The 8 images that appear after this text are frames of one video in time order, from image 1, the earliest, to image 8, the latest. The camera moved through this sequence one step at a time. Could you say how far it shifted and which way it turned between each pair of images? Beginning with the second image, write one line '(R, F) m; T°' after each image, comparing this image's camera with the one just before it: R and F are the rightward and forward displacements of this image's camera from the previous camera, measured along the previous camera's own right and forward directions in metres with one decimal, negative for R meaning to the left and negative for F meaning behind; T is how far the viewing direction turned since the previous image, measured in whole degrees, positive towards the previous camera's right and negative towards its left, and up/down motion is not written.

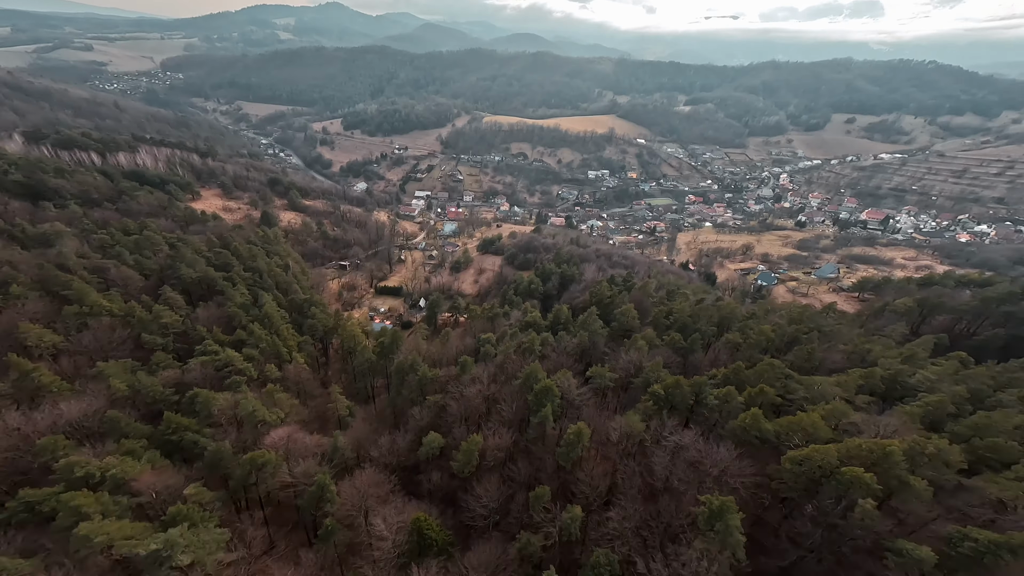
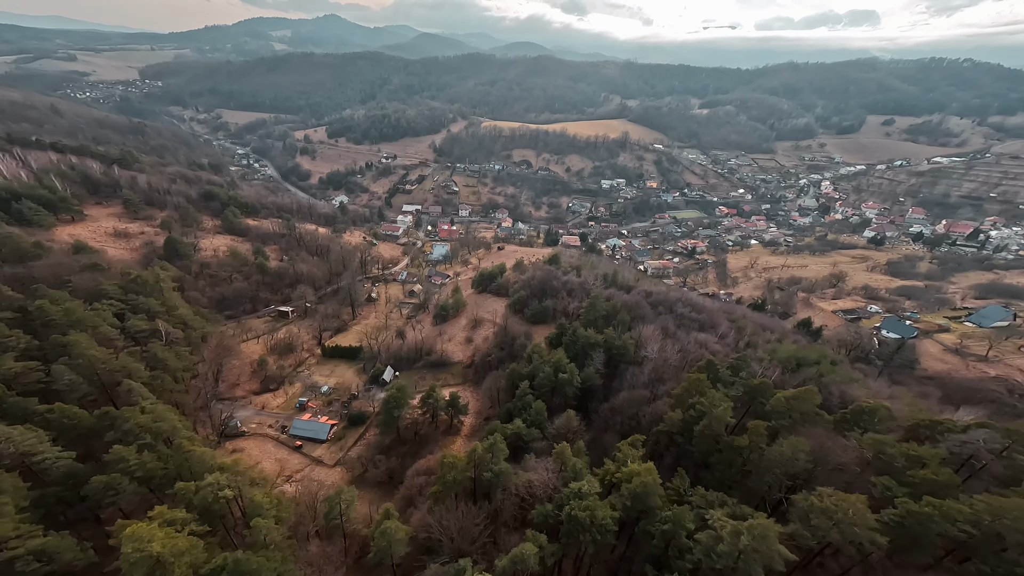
(-1.1, +20.4) m; 0°
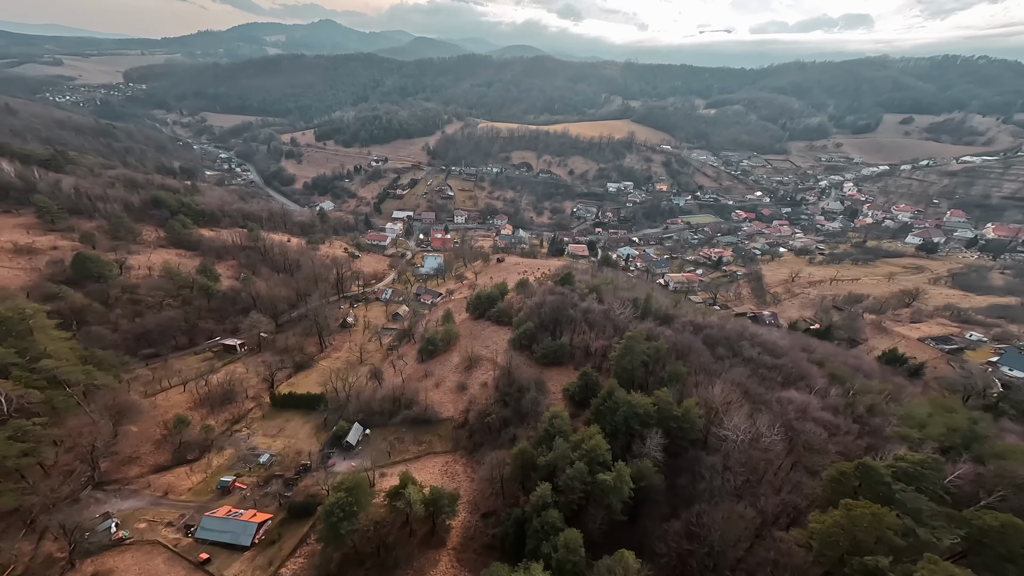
(-0.7, +10.2) m; 0°
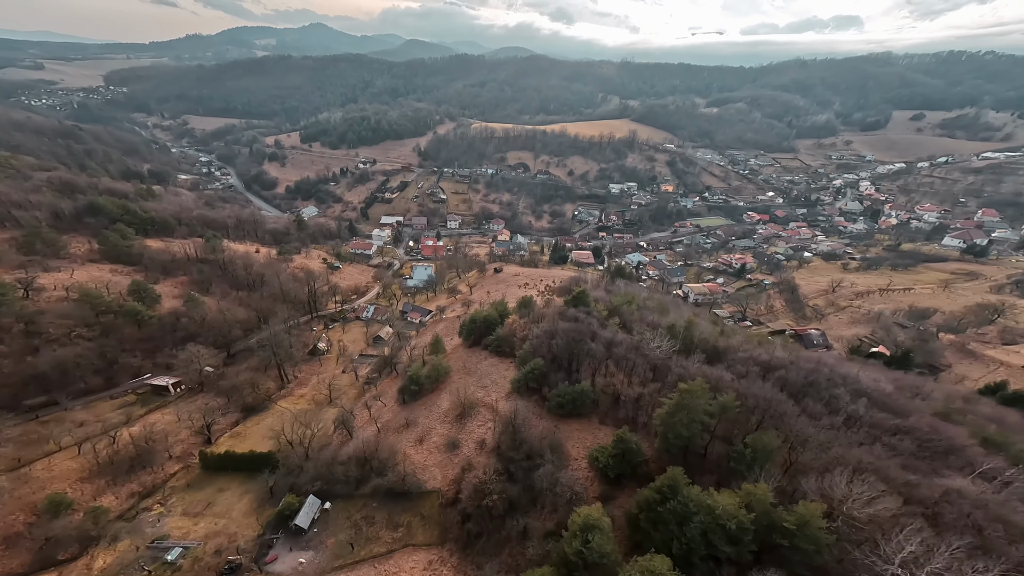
(-0.5, +8.1) m; +1°
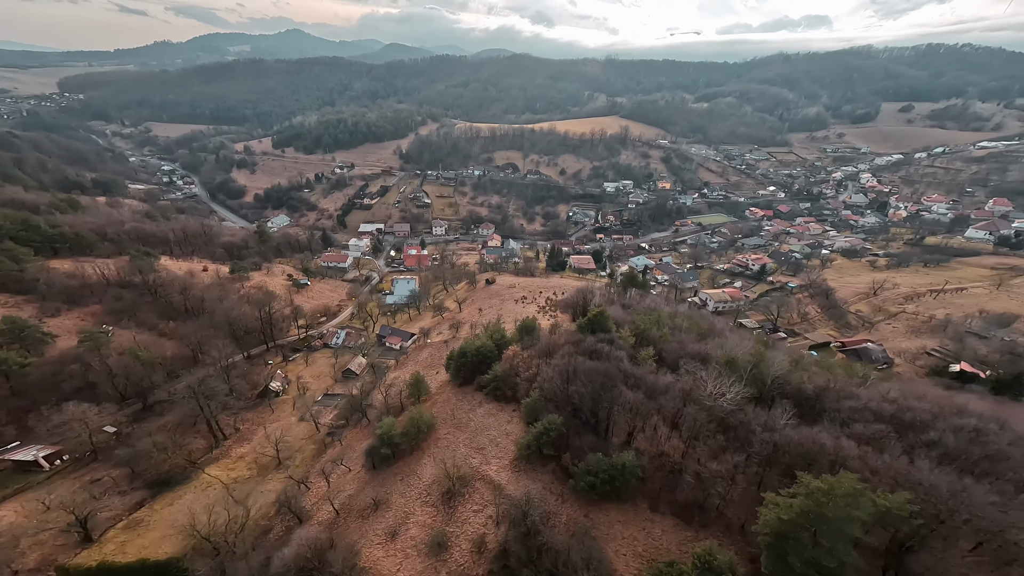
(-0.7, +8.0) m; +2°
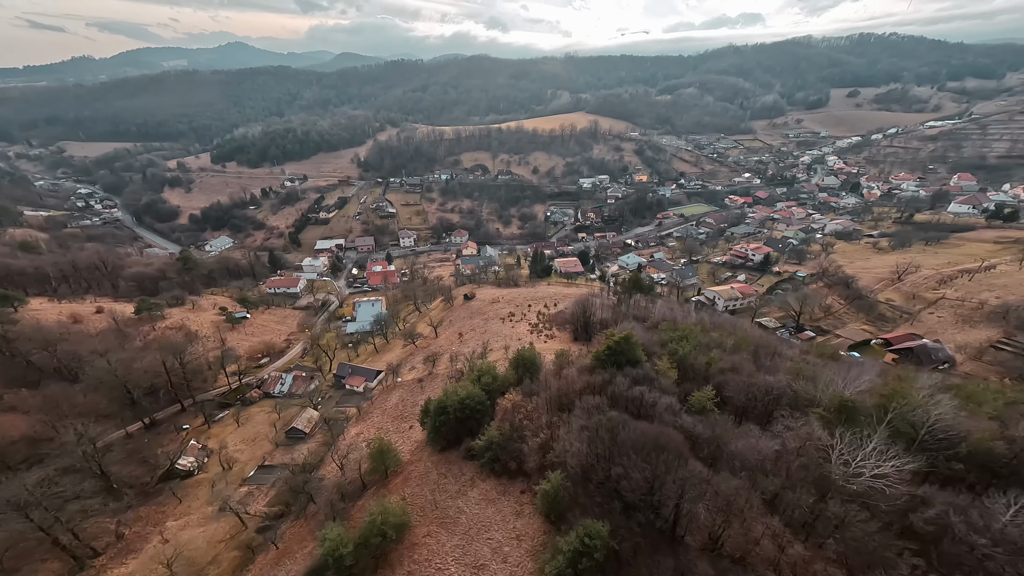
(-1.0, +8.1) m; +4°
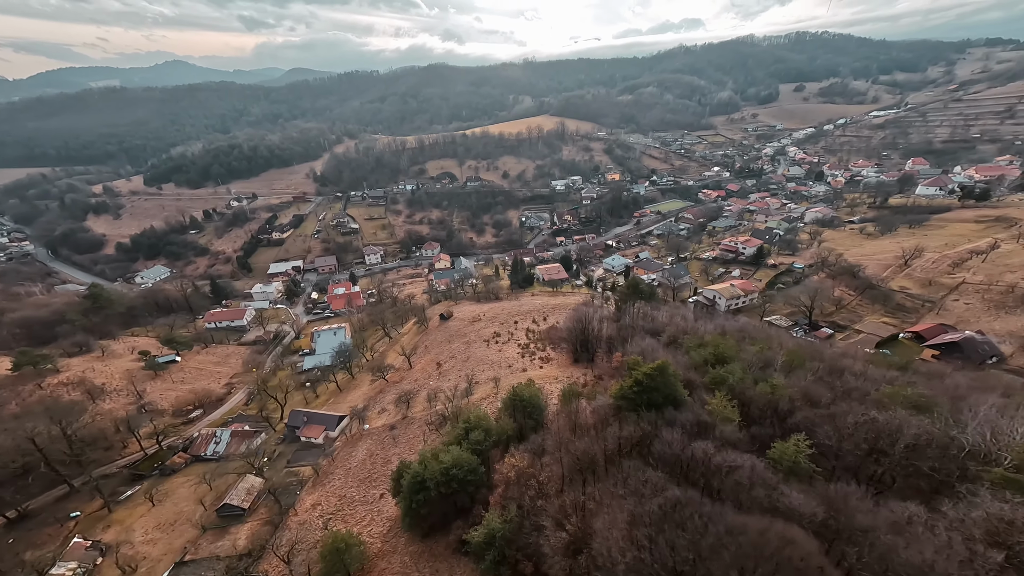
(-0.8, +5.9) m; +4°
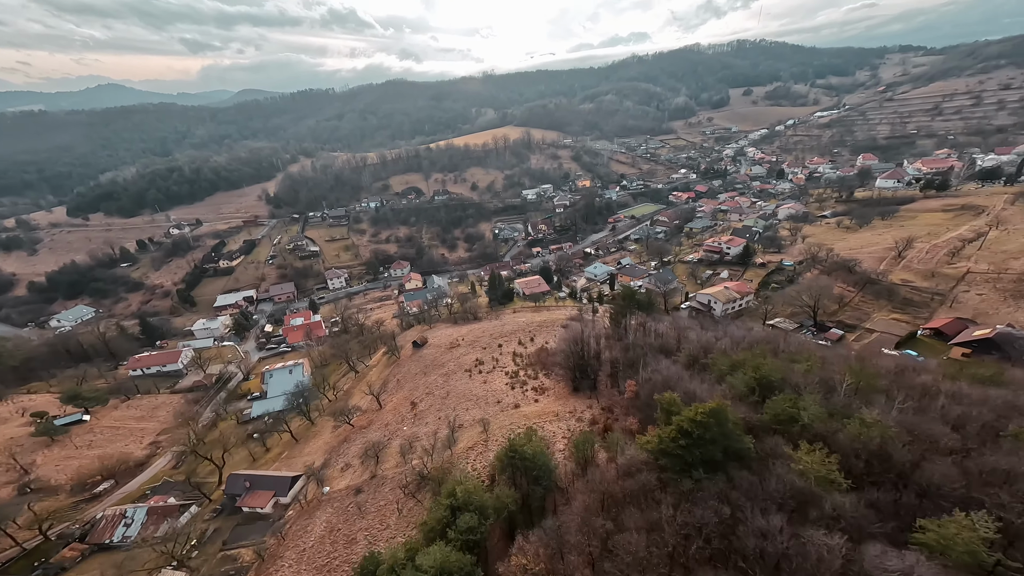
(-0.7, +4.8) m; +4°
